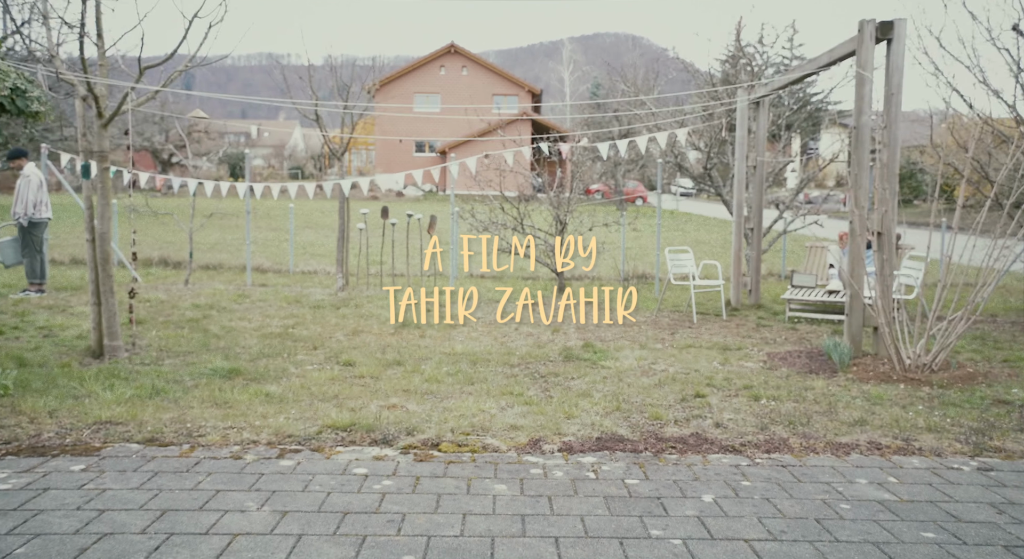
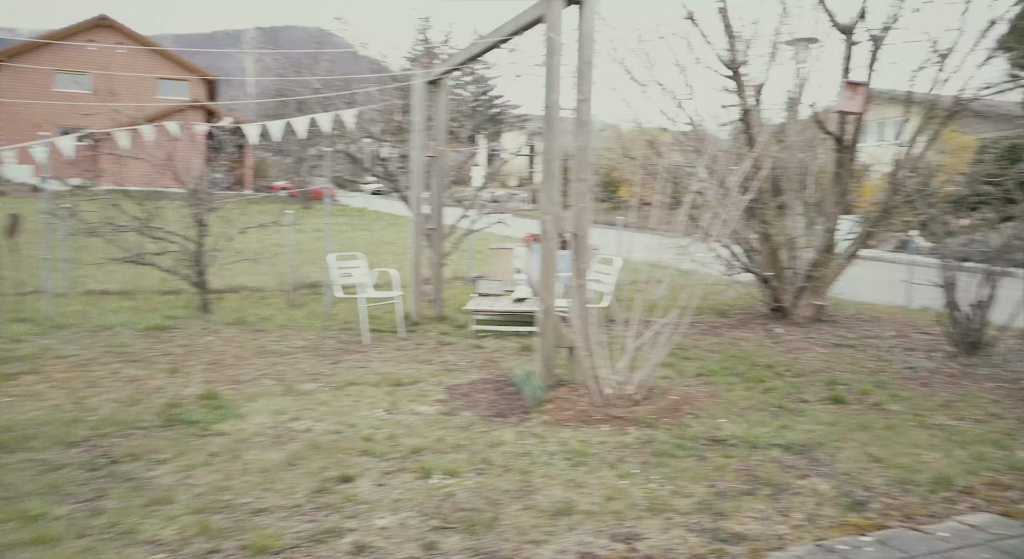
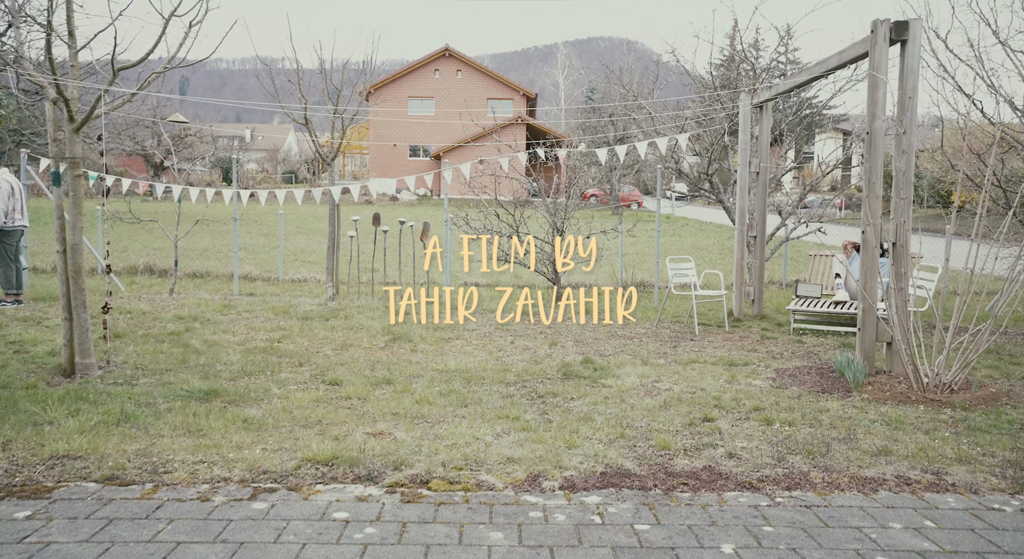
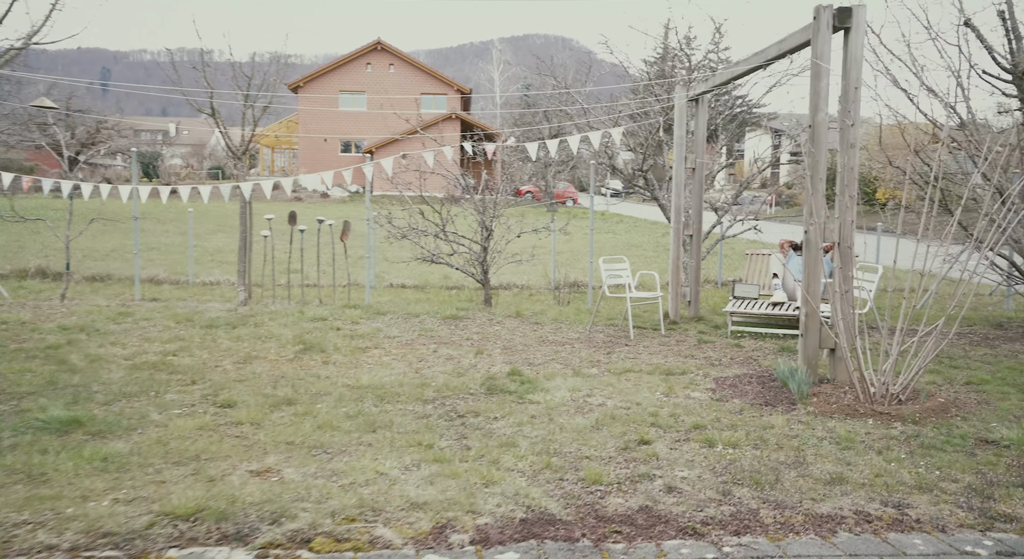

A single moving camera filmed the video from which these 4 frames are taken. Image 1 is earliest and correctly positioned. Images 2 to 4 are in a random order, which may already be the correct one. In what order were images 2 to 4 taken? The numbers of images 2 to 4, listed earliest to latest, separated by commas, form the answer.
3, 4, 2
